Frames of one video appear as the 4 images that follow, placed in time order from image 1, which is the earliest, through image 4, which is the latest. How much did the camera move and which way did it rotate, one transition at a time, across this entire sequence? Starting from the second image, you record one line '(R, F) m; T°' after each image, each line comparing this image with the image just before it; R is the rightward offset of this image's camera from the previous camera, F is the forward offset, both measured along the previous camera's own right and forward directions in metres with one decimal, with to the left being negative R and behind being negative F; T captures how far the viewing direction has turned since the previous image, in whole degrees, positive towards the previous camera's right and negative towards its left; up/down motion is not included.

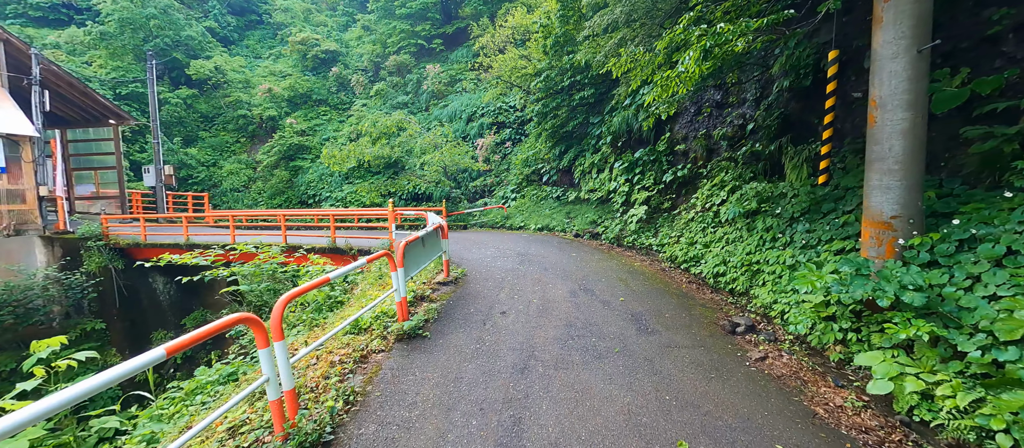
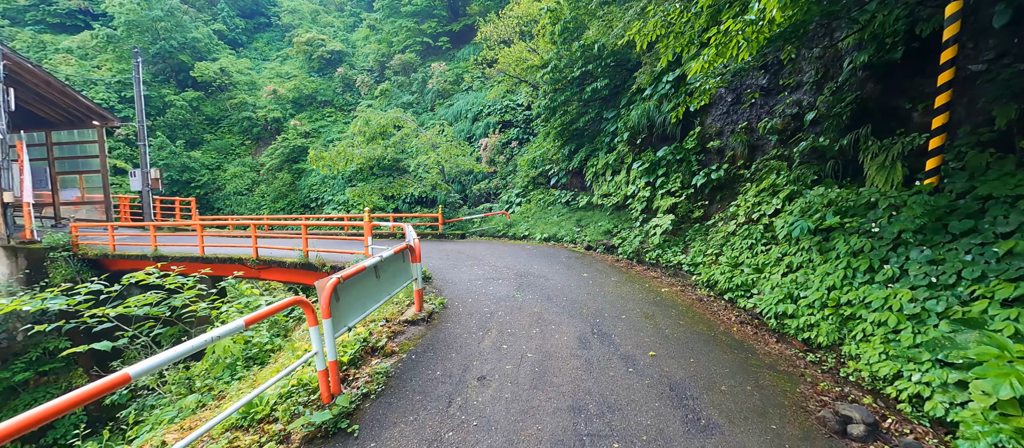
(+0.2, +1.1) m; -2°
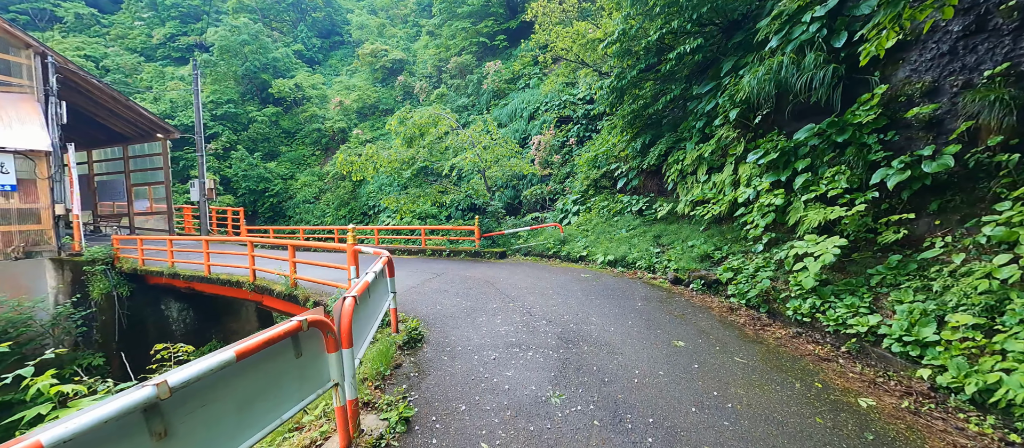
(+0.2, +2.0) m; -10°
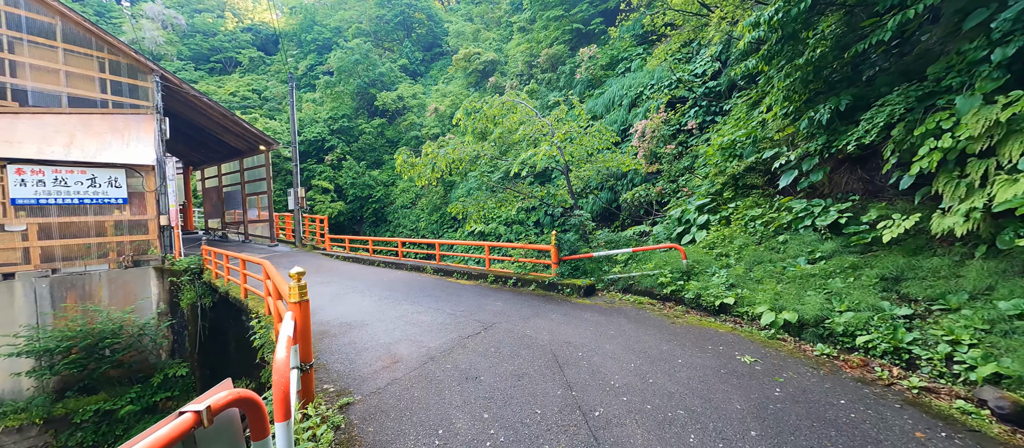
(+0.1, +2.2) m; -15°
